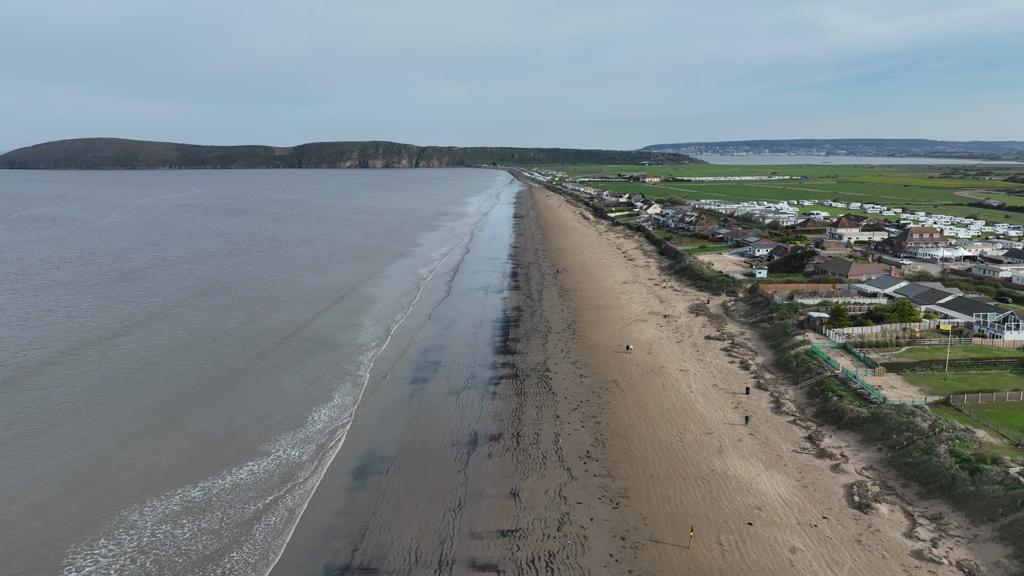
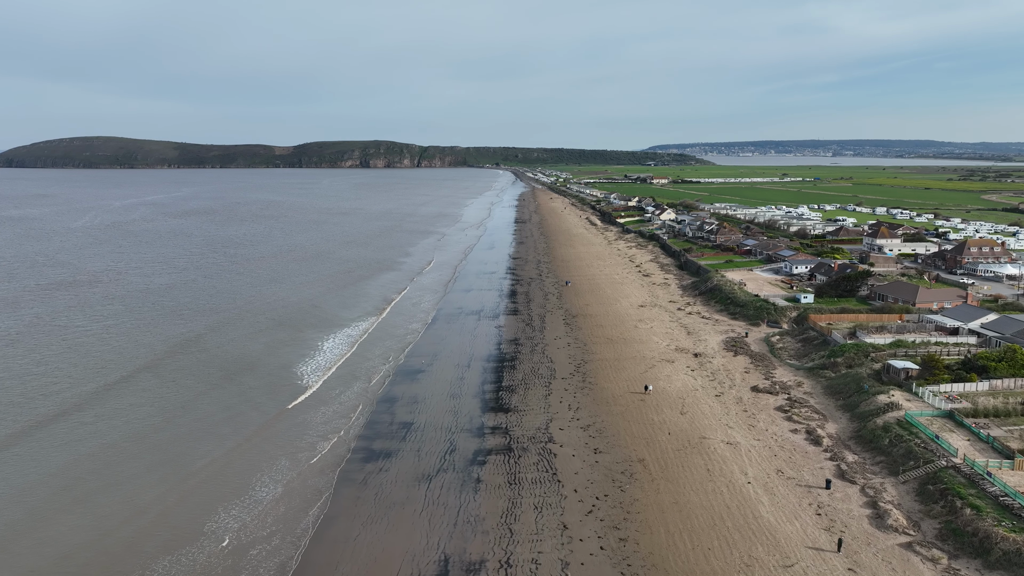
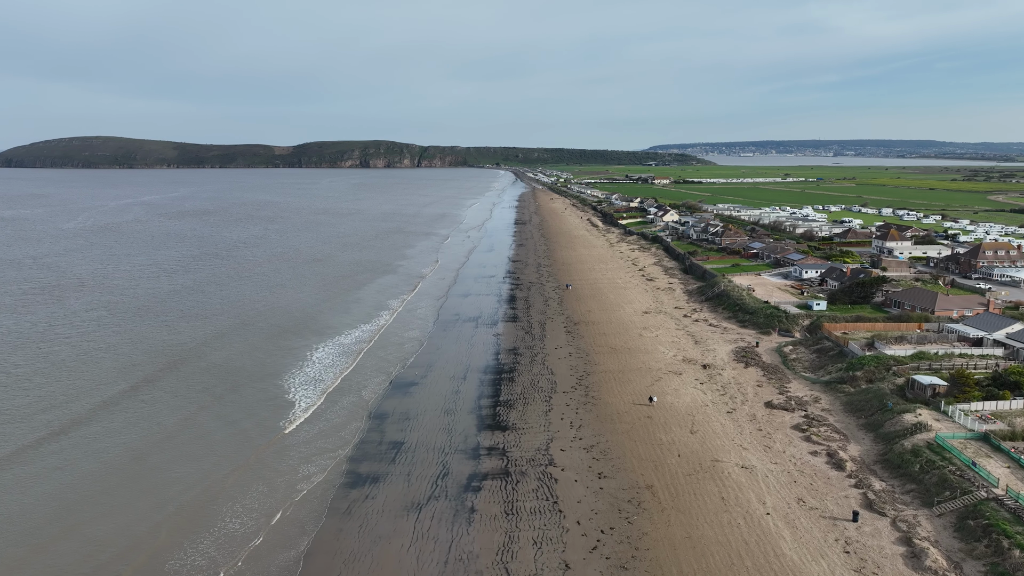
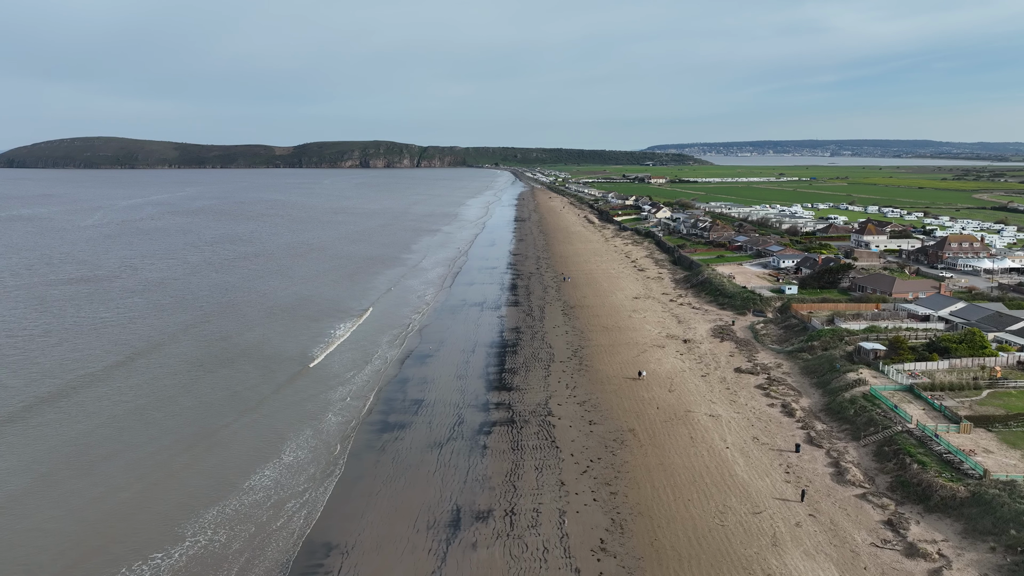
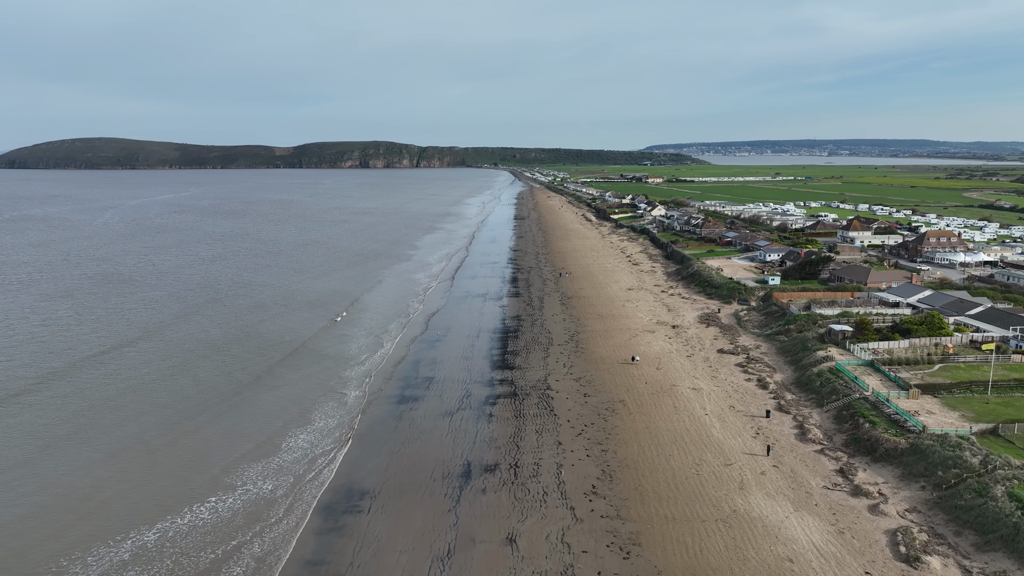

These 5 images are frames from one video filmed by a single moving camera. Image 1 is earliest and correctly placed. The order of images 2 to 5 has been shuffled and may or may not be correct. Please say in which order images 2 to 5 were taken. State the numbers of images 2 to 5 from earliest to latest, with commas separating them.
5, 4, 2, 3
